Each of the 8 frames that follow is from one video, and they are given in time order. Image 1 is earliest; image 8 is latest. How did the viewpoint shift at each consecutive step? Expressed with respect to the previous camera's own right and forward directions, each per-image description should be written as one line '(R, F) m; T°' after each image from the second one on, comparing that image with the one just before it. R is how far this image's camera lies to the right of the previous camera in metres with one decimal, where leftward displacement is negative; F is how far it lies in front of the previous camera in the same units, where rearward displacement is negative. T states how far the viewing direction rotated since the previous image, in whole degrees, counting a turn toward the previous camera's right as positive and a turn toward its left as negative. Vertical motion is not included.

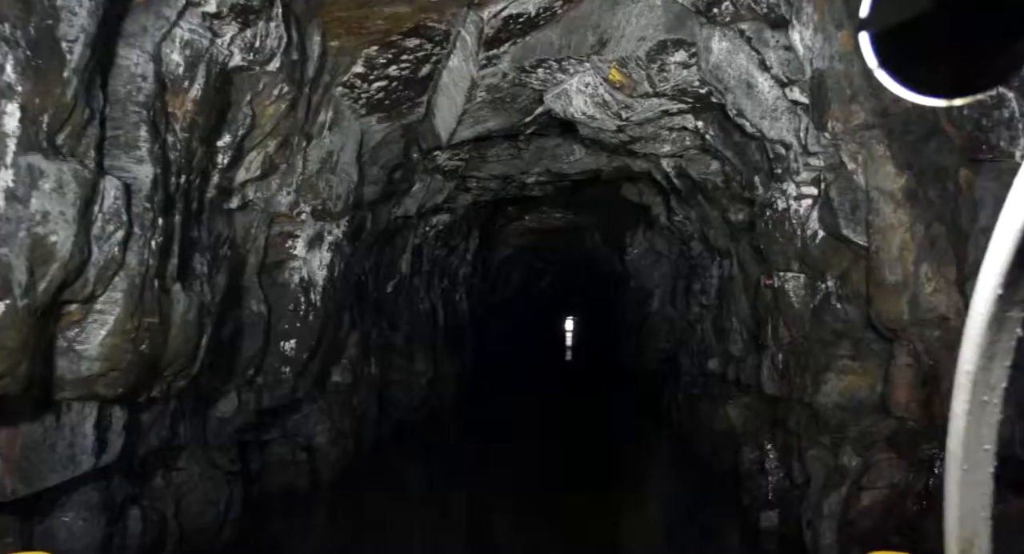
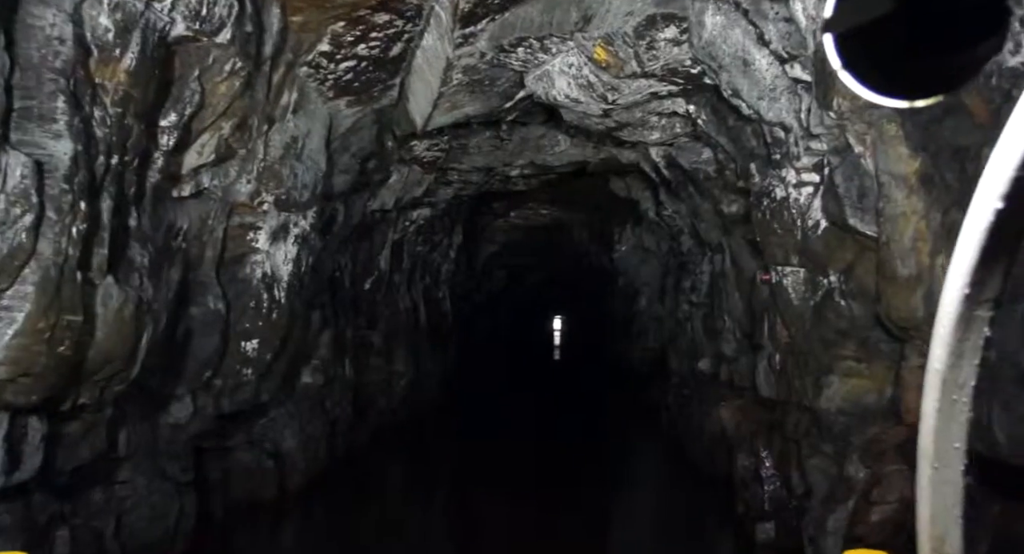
(+0.1, +0.4) m; +1°
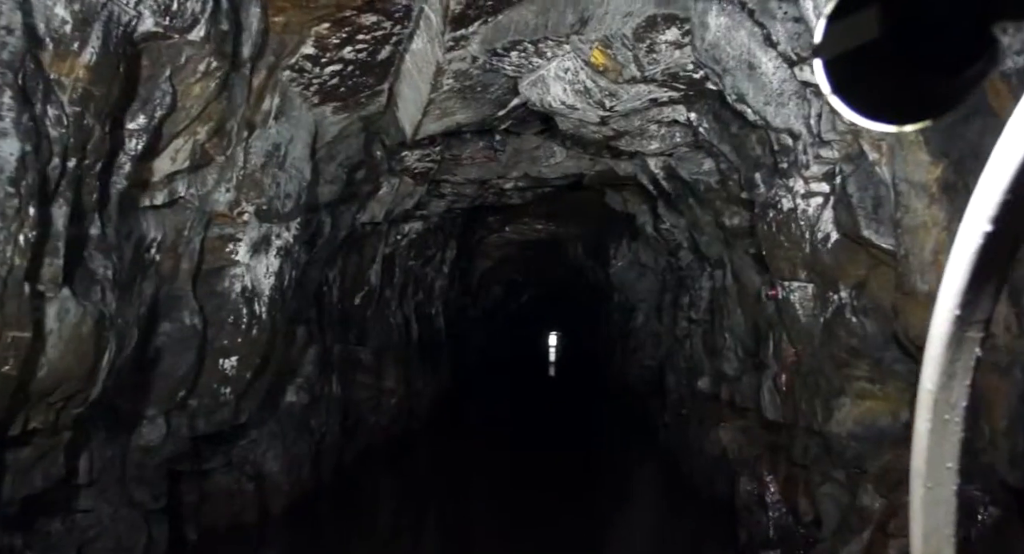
(0.0, +0.3) m; 0°
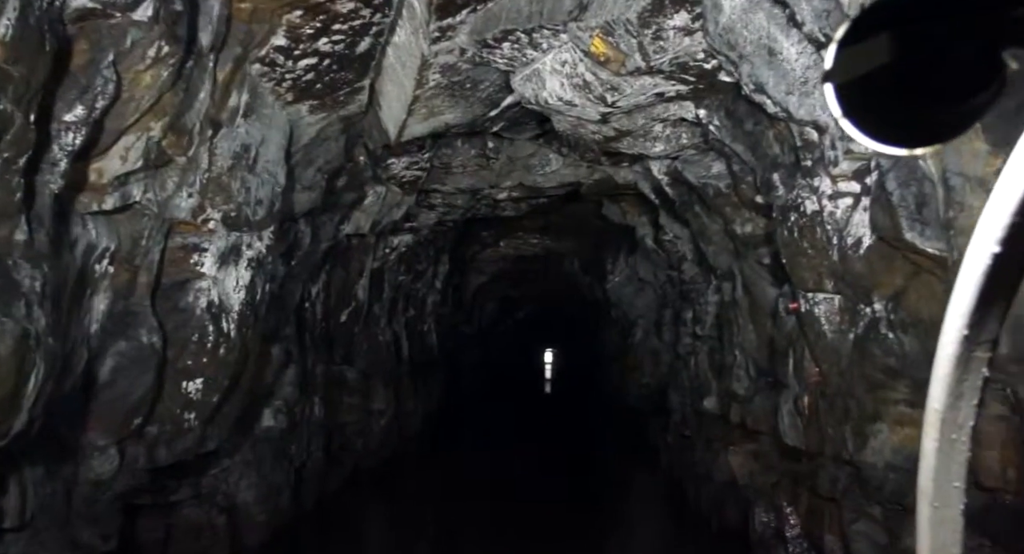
(0.0, +0.5) m; 0°
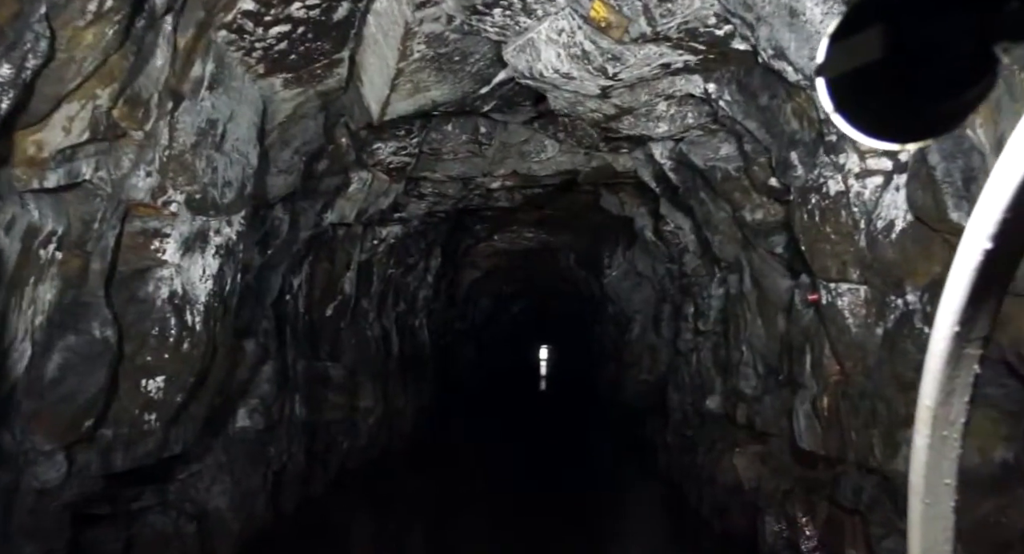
(0.0, +0.4) m; 0°
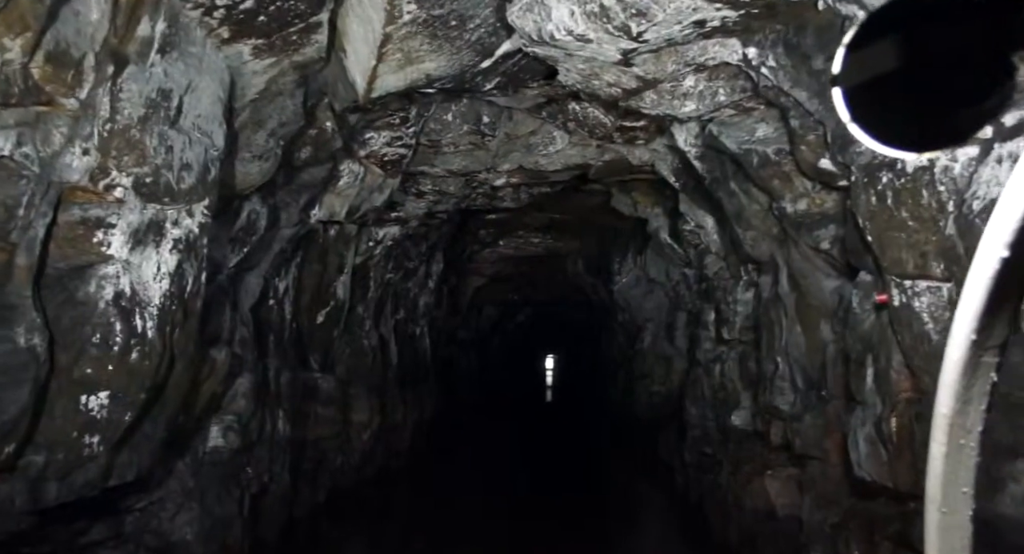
(0.0, +0.7) m; 0°
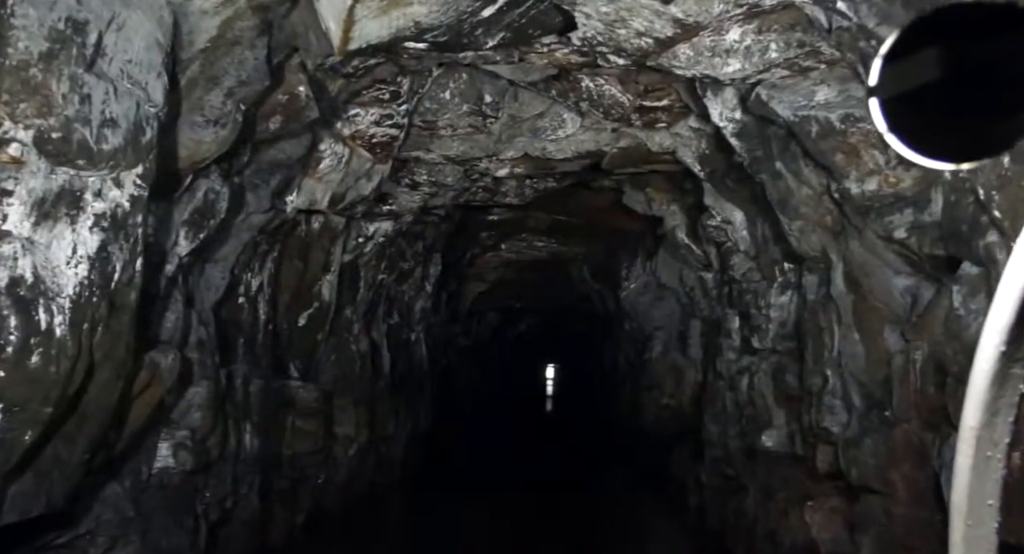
(0.0, +0.9) m; 0°
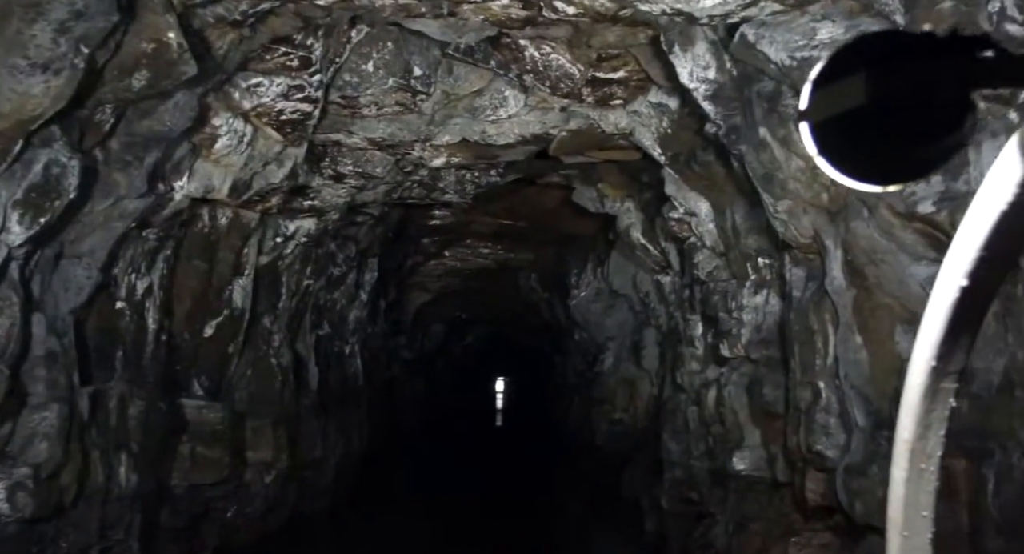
(+0.1, +0.9) m; +4°
